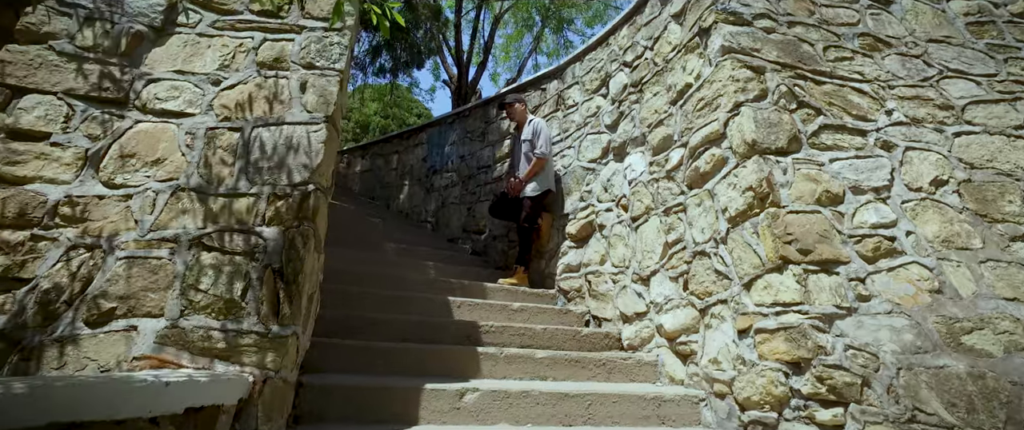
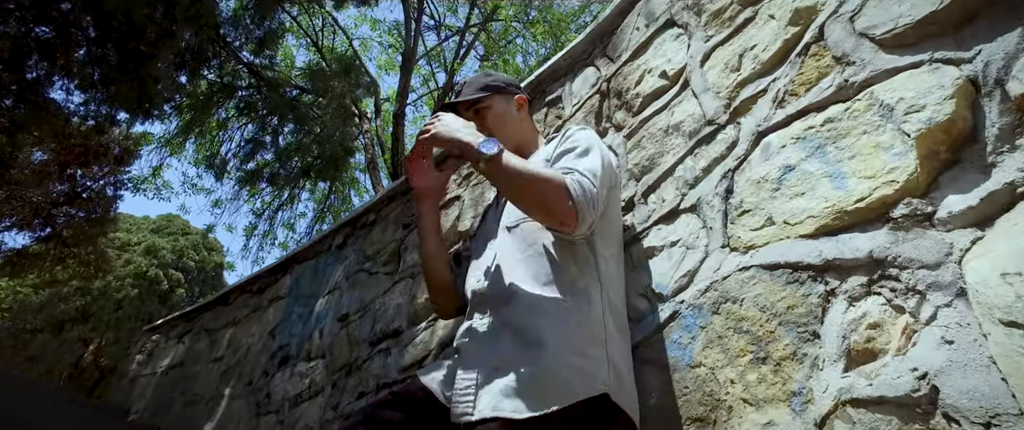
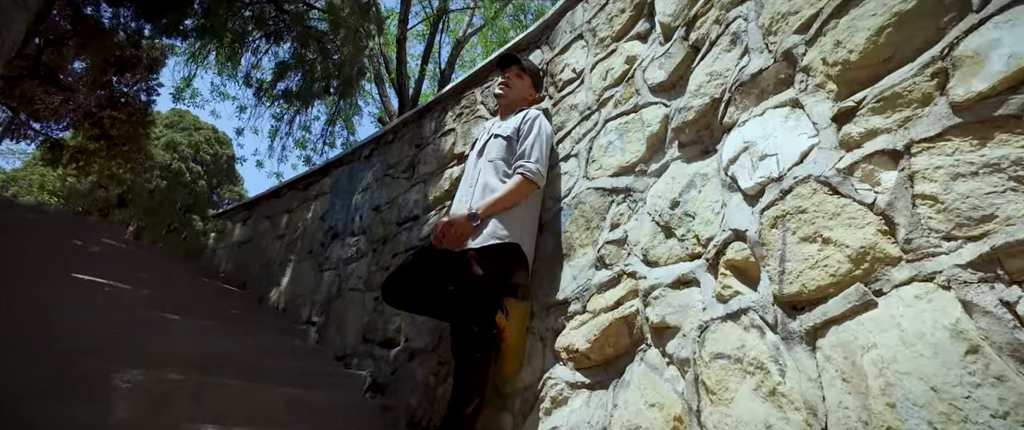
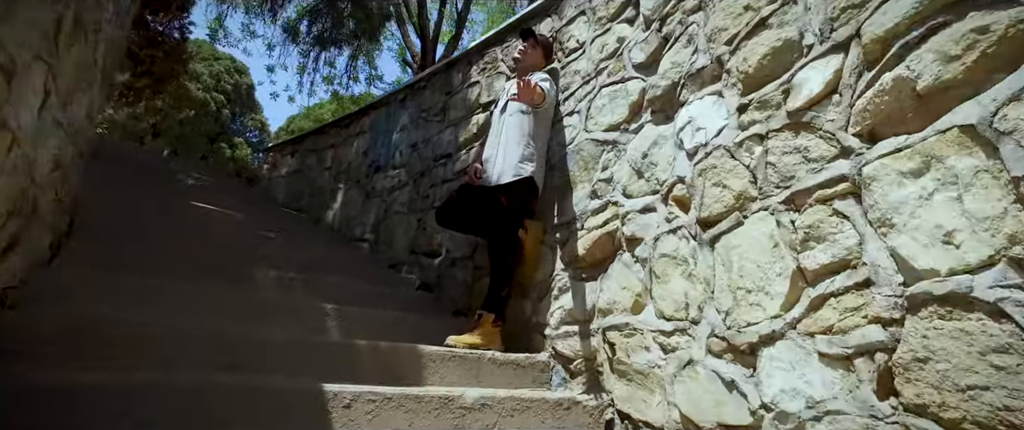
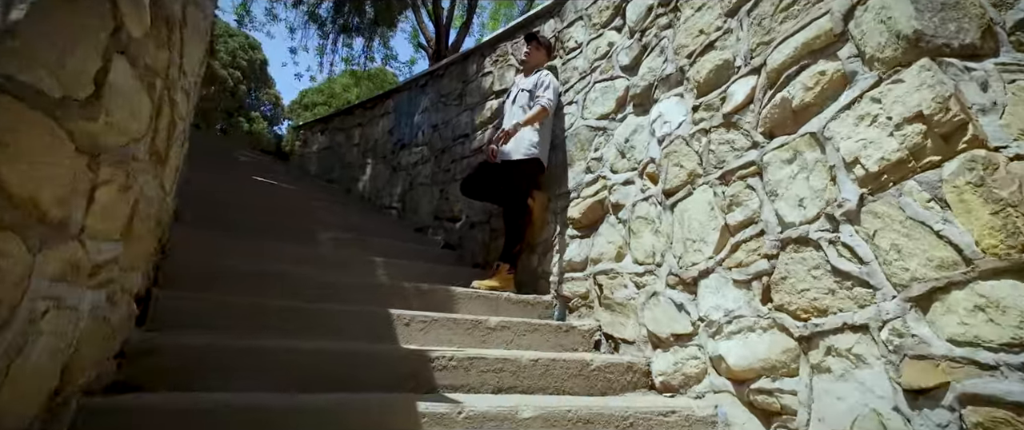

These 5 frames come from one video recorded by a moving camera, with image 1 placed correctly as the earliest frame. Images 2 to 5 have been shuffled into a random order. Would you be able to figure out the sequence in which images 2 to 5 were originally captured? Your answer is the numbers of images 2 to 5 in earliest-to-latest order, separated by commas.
5, 4, 3, 2
